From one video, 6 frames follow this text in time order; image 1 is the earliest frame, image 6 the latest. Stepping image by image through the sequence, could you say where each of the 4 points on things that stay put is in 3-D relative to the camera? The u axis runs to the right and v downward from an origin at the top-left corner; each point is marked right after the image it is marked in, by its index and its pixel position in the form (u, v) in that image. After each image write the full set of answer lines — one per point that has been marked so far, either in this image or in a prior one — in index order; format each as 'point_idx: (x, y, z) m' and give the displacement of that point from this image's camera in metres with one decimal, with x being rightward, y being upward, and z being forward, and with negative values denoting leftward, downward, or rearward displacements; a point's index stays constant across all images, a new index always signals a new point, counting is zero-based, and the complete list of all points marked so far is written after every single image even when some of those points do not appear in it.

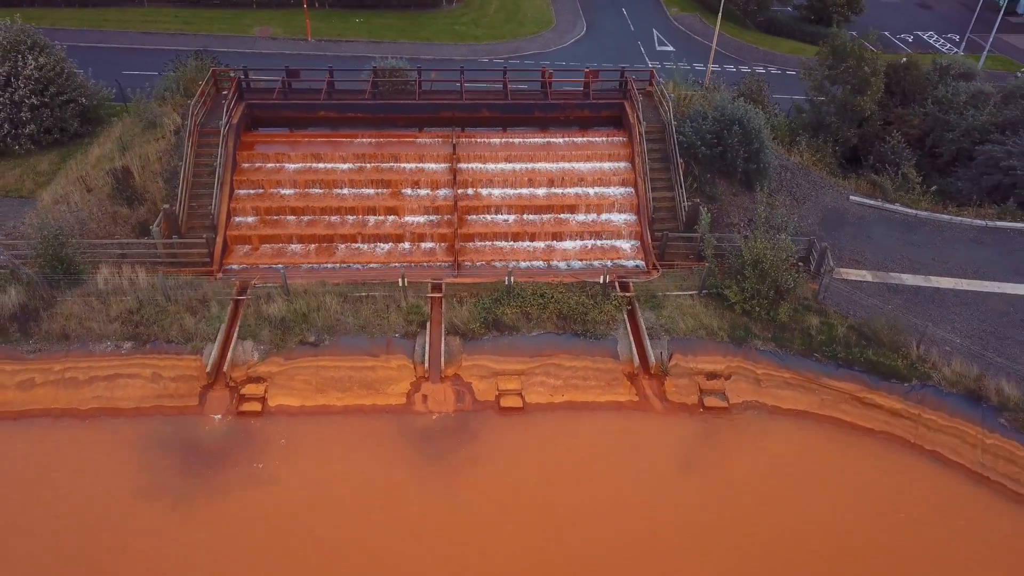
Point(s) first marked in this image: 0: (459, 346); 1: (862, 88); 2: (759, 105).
0: (-0.7, -0.7, +10.3) m
1: (+6.1, +3.5, +14.8) m
2: (+4.5, +3.3, +15.2) m
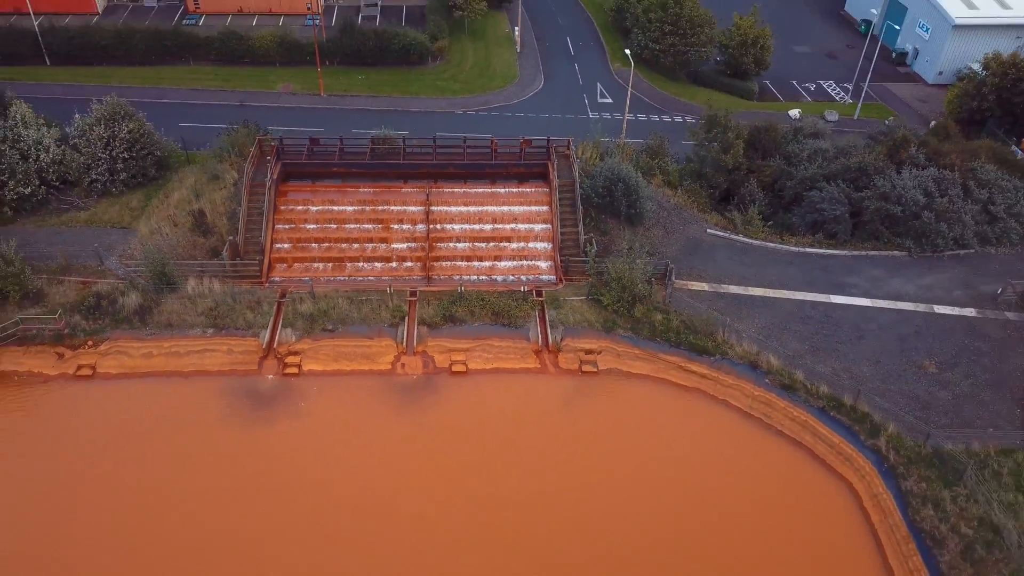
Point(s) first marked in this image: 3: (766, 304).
0: (-1.6, -0.8, +15.7) m
1: (+5.2, +3.4, +20.2) m
2: (+3.5, +3.2, +20.6) m
3: (+4.8, -0.3, +16.2) m
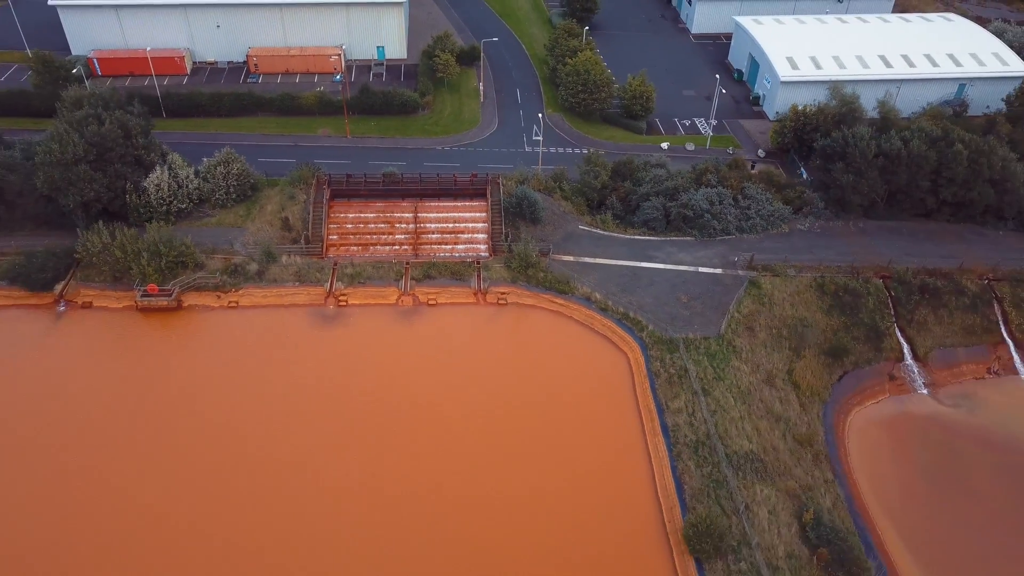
0: (-3.3, +0.1, +28.6) m
1: (+3.5, +4.4, +33.0) m
2: (+1.8, +4.3, +33.5) m
3: (+3.1, +0.7, +29.1) m
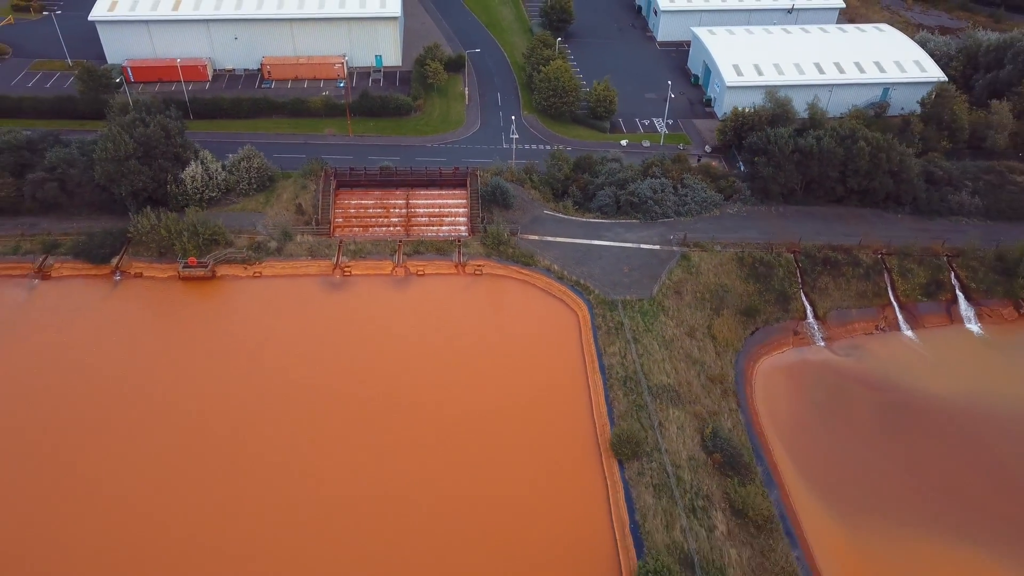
0: (-4.4, +1.2, +34.7) m
1: (+2.4, +5.6, +39.2) m
2: (+0.8, +5.4, +39.6) m
3: (+2.1, +1.8, +35.2) m
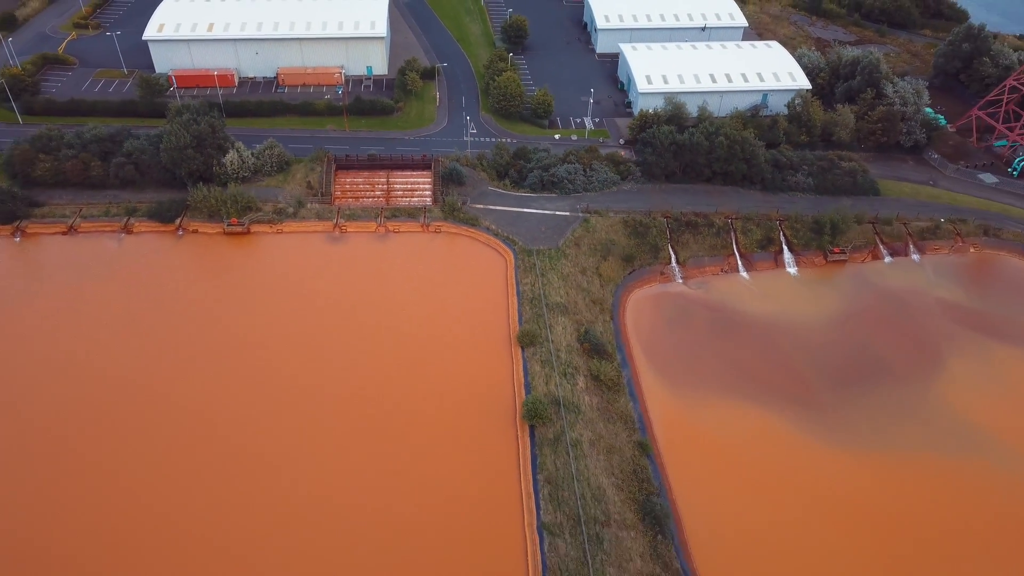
0: (-7.2, +3.9, +48.3) m
1: (-0.4, +8.2, +52.7) m
2: (-2.1, +8.1, +53.1) m
3: (-0.8, +4.5, +48.8) m
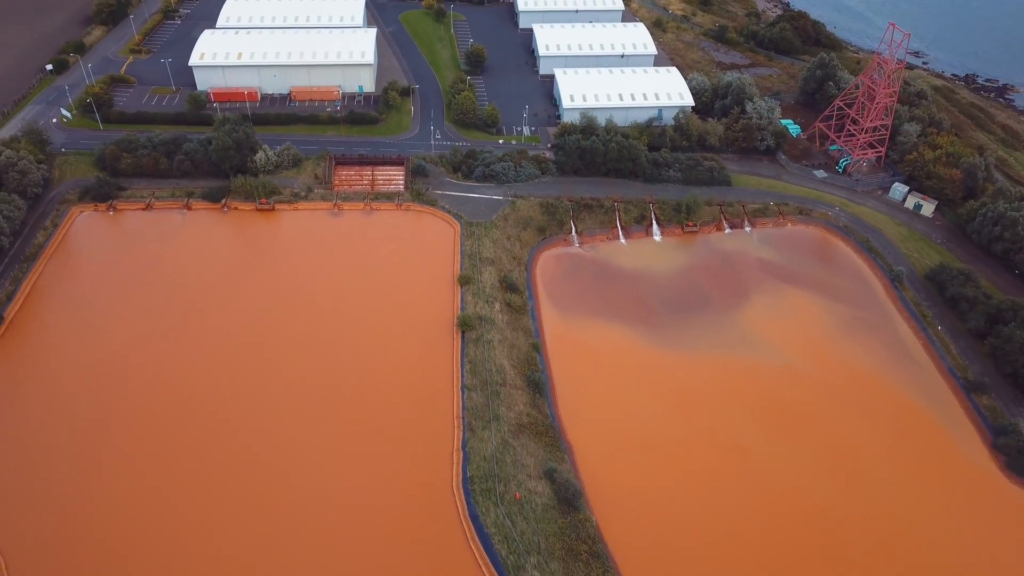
0: (-11.3, +7.0, +67.9) m
1: (-4.6, +11.3, +72.3) m
2: (-6.2, +11.2, +72.7) m
3: (-4.9, +7.5, +68.5) m
